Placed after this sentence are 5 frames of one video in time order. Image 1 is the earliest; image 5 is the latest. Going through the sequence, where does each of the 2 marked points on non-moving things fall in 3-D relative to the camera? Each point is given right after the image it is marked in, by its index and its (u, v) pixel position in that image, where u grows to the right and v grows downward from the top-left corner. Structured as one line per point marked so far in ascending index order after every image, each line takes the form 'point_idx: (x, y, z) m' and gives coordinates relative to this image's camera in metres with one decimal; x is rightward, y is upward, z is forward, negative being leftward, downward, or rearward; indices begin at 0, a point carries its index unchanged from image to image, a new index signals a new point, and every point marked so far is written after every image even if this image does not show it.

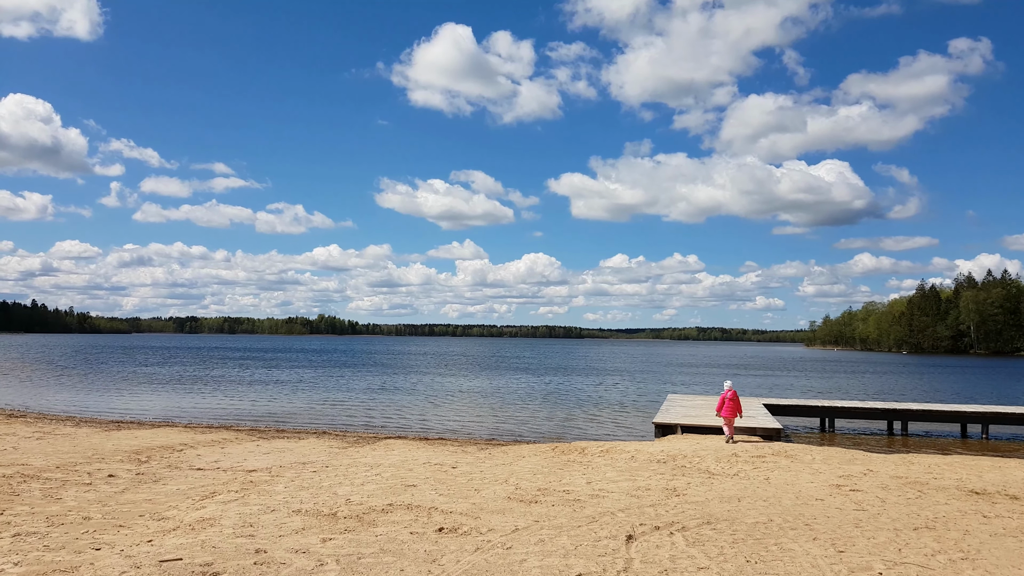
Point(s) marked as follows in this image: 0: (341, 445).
0: (-4.8, -4.5, +16.9) m
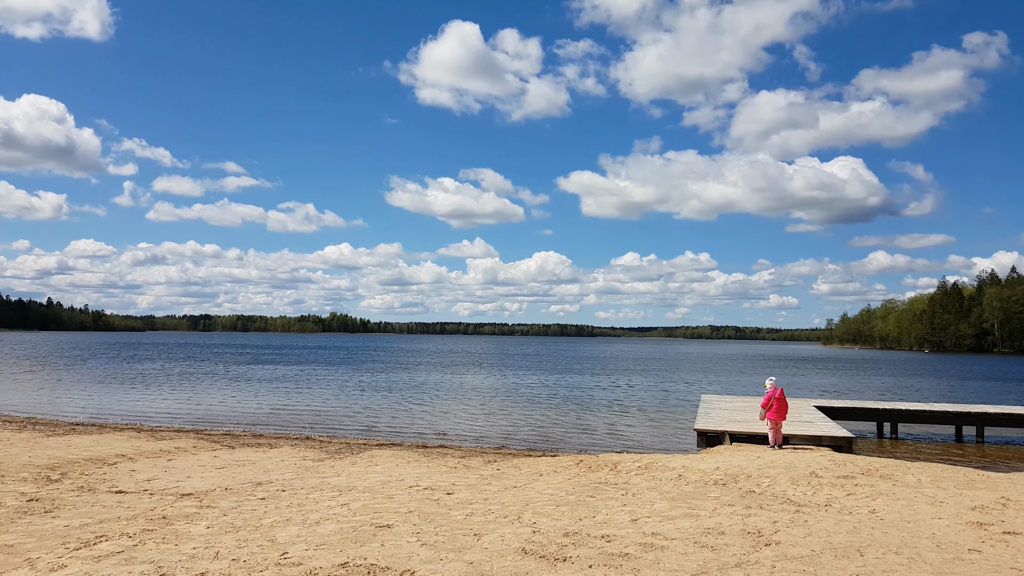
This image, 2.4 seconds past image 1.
0: (-5.0, -4.3, +15.4) m
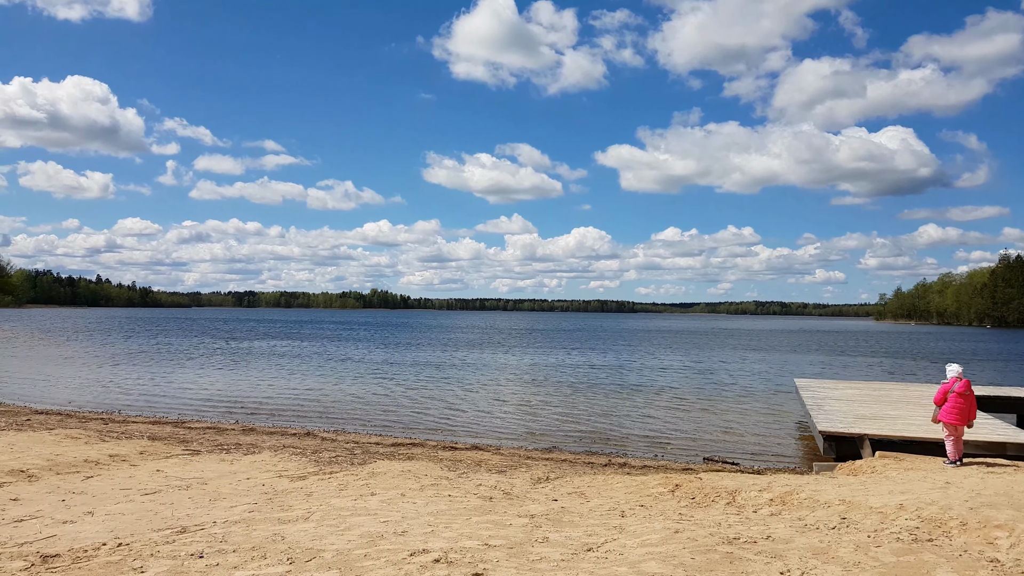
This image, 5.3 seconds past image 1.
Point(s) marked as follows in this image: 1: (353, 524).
0: (-3.9, -3.4, +11.1) m
1: (-2.0, -3.0, +7.6) m
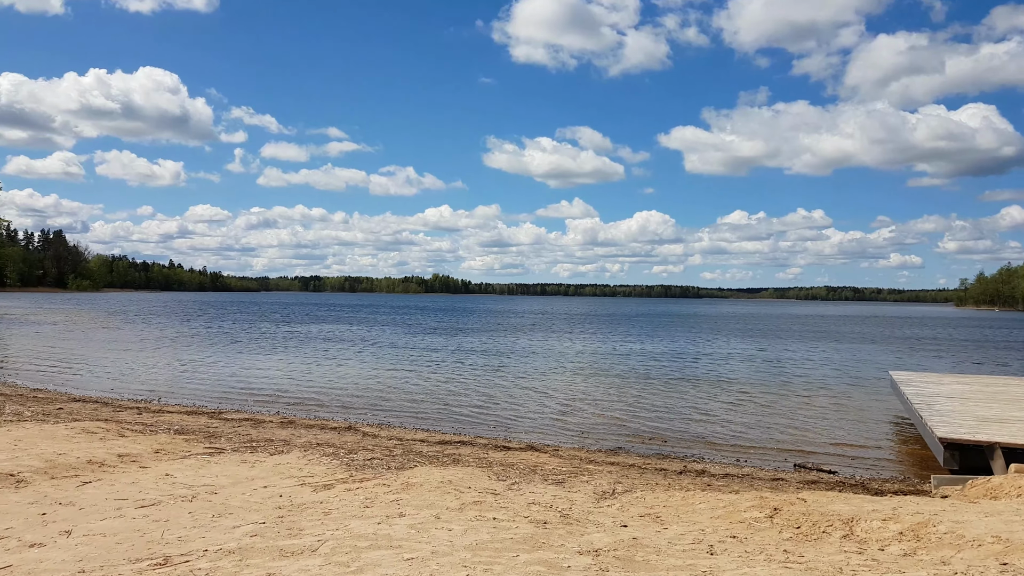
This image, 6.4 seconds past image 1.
0: (-3.0, -3.0, +9.7) m
1: (-1.4, -2.7, +6.0) m
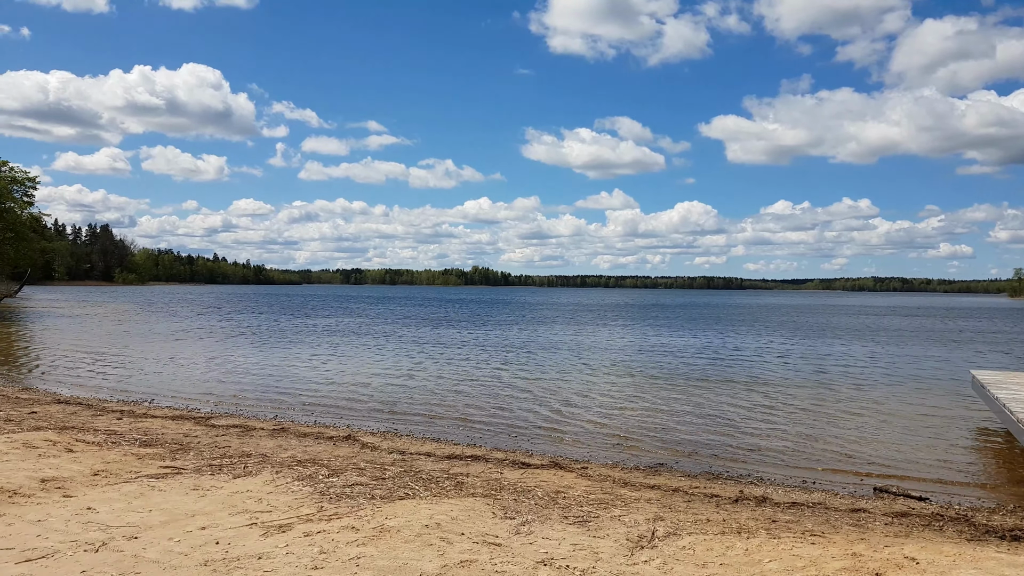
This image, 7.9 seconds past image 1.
0: (-2.9, -2.9, +7.7) m
1: (-1.6, -2.6, +3.9) m
